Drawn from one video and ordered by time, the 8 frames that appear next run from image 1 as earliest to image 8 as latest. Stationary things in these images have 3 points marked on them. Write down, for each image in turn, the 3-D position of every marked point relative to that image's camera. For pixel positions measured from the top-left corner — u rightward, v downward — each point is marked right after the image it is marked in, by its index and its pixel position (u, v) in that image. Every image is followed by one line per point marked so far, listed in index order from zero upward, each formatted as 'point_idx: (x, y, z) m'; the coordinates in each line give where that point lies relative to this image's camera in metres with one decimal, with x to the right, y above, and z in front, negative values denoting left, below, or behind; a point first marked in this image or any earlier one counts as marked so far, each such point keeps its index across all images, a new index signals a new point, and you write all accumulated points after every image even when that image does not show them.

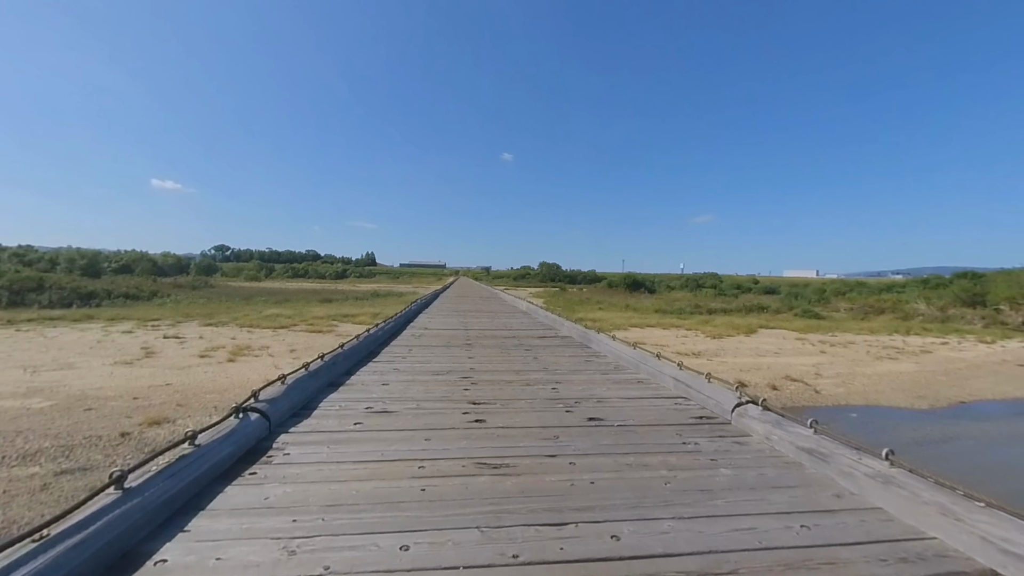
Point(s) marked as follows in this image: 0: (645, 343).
0: (+5.1, -2.1, +17.6) m
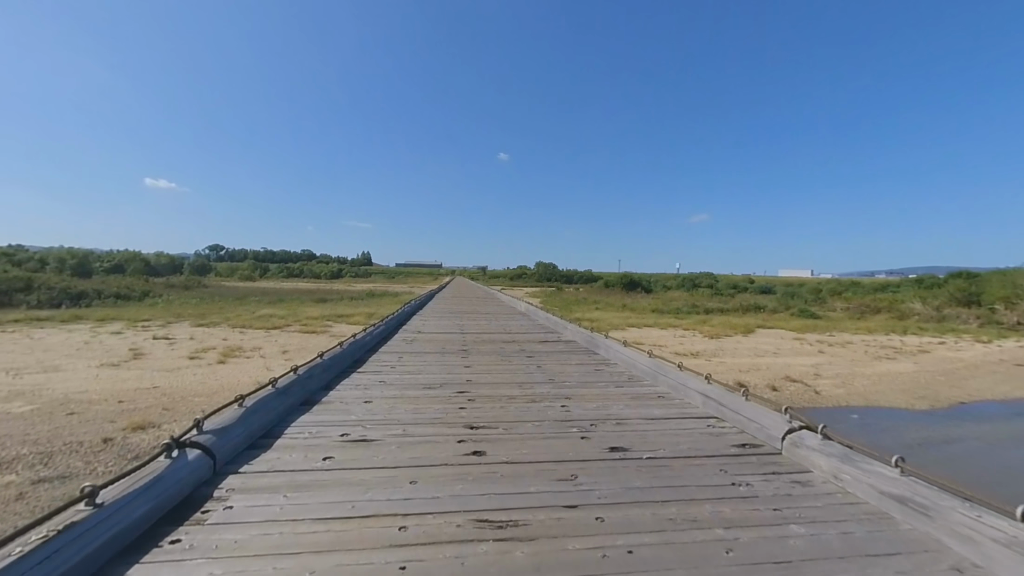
0: (+5.0, -2.1, +17.4) m
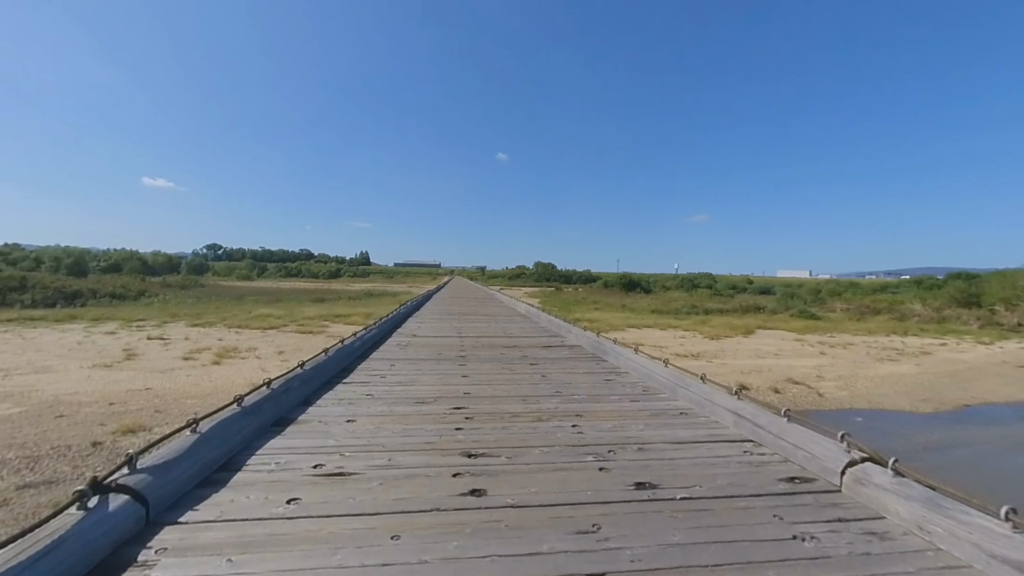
0: (+4.9, -2.1, +17.3) m
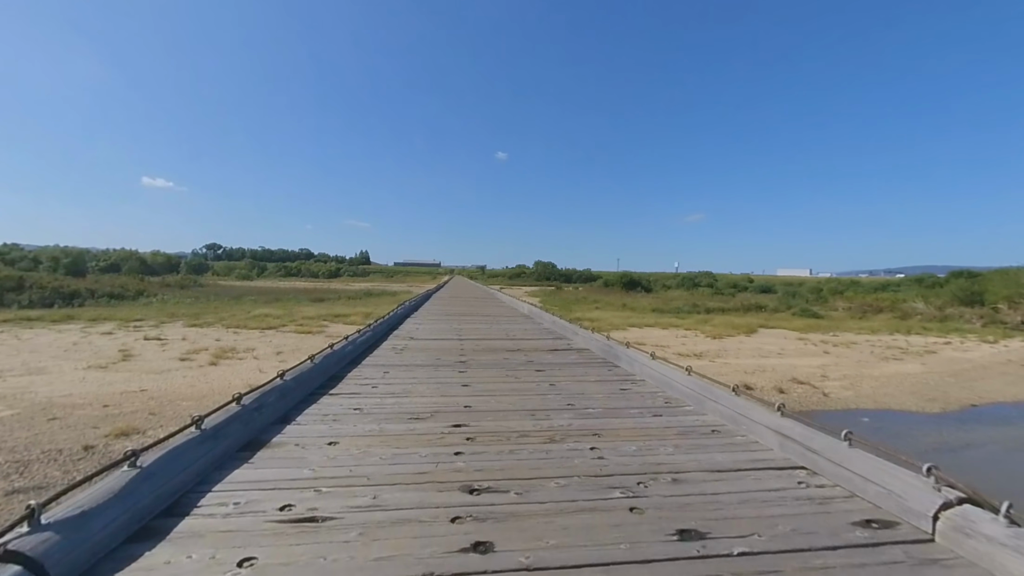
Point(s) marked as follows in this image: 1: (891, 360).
0: (+4.9, -2.1, +17.1) m
1: (+13.0, -2.5, +15.8) m
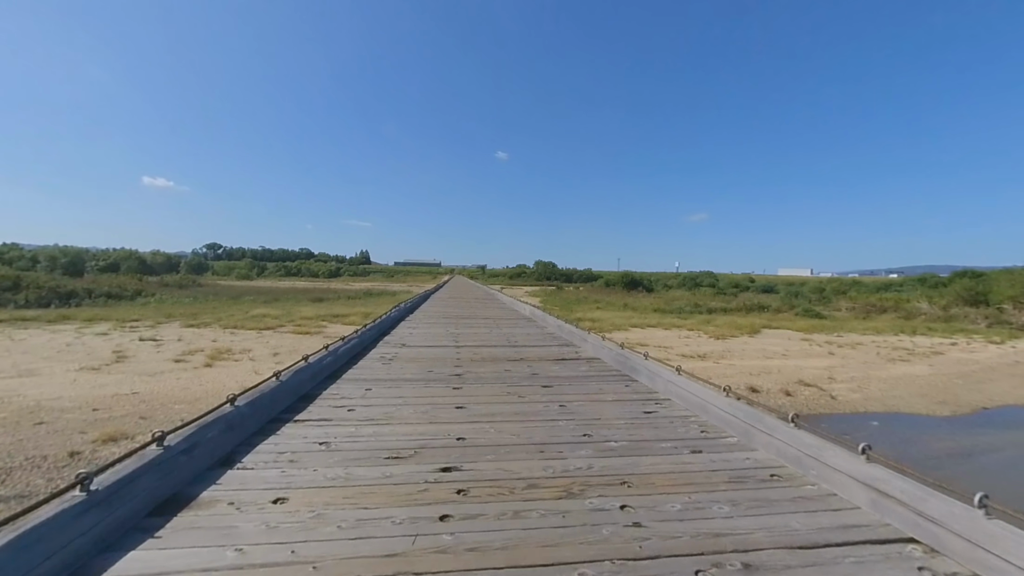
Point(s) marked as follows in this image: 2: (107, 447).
0: (+5.0, -2.1, +16.8) m
1: (+13.0, -2.5, +15.5) m
2: (-6.2, -2.4, +7.1) m
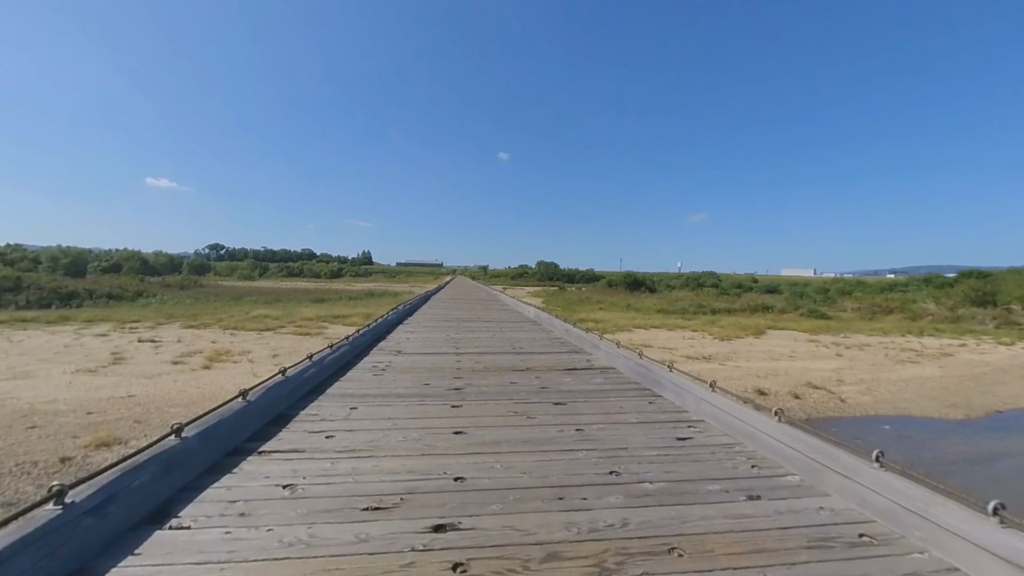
0: (+5.0, -2.1, +16.6) m
1: (+13.1, -2.5, +15.3) m
2: (-6.2, -2.5, +6.9) m
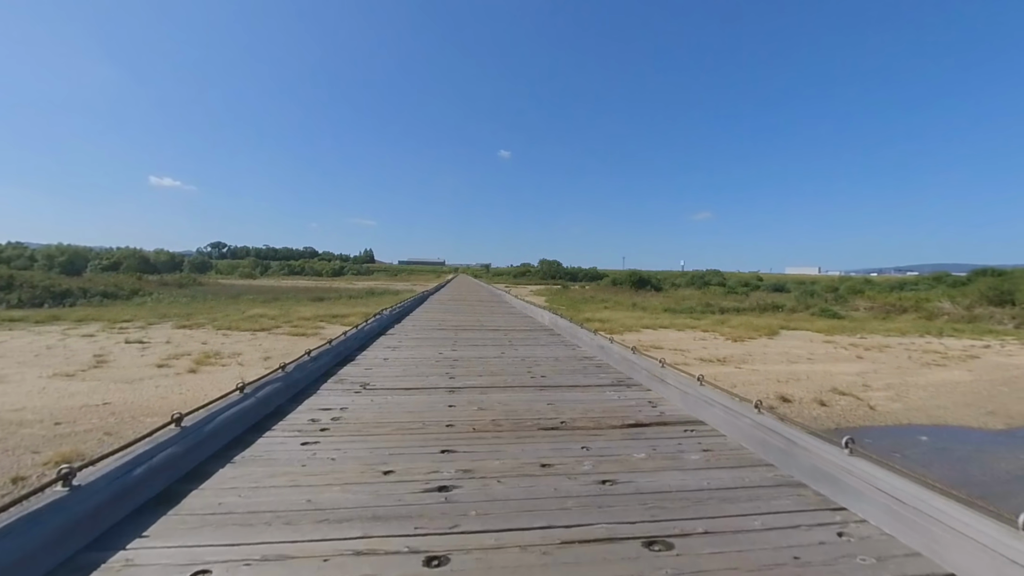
0: (+5.2, -2.0, +15.9) m
1: (+13.2, -2.4, +14.5) m
2: (-6.1, -2.4, +6.2) m
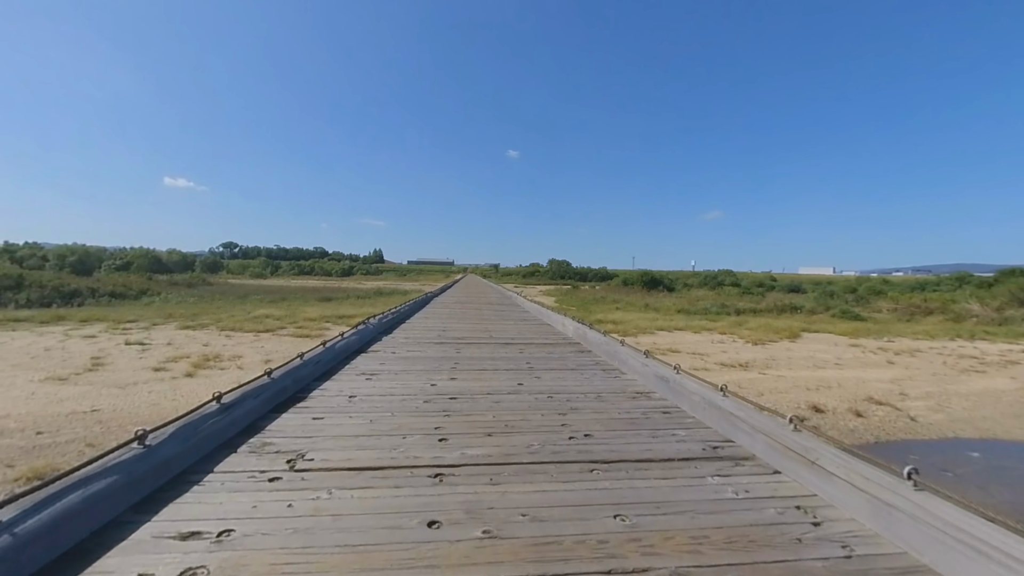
0: (+5.5, -2.1, +15.1) m
1: (+13.5, -2.5, +13.6) m
2: (-5.9, -2.5, +5.7) m
